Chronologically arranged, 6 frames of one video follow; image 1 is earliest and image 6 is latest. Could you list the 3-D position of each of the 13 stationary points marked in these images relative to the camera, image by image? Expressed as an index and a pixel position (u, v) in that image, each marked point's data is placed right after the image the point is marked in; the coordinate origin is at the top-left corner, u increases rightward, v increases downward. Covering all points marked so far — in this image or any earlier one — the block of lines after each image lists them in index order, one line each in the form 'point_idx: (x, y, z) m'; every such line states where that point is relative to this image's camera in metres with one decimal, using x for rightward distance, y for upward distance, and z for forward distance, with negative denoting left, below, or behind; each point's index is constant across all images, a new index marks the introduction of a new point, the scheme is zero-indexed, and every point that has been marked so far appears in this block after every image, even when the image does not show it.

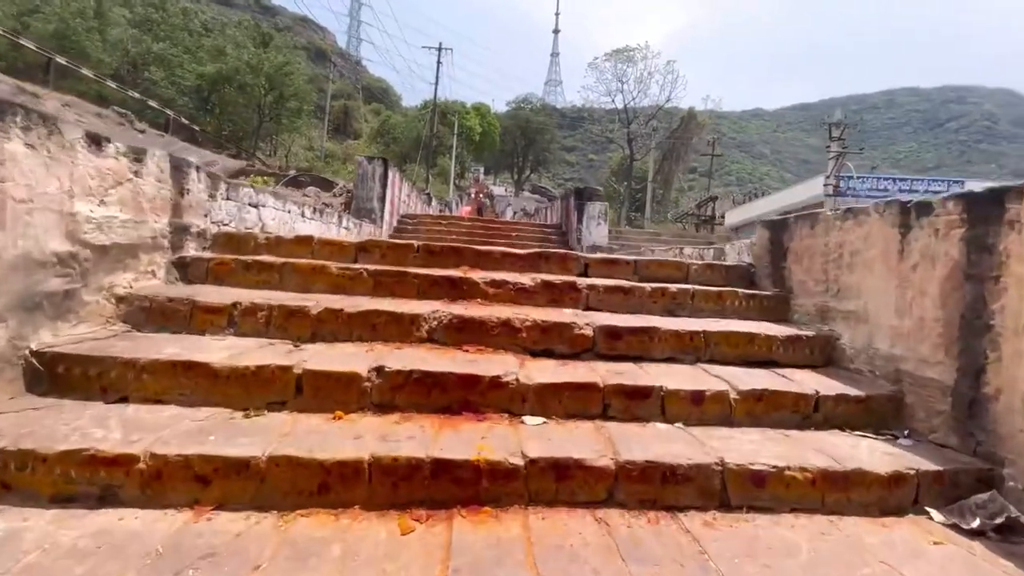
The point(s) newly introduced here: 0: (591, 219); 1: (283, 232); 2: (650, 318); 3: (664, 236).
0: (+1.5, +1.4, +9.2) m
1: (-2.0, +0.5, +4.3) m
2: (+0.8, -0.2, +2.8) m
3: (+3.3, +1.2, +10.7) m
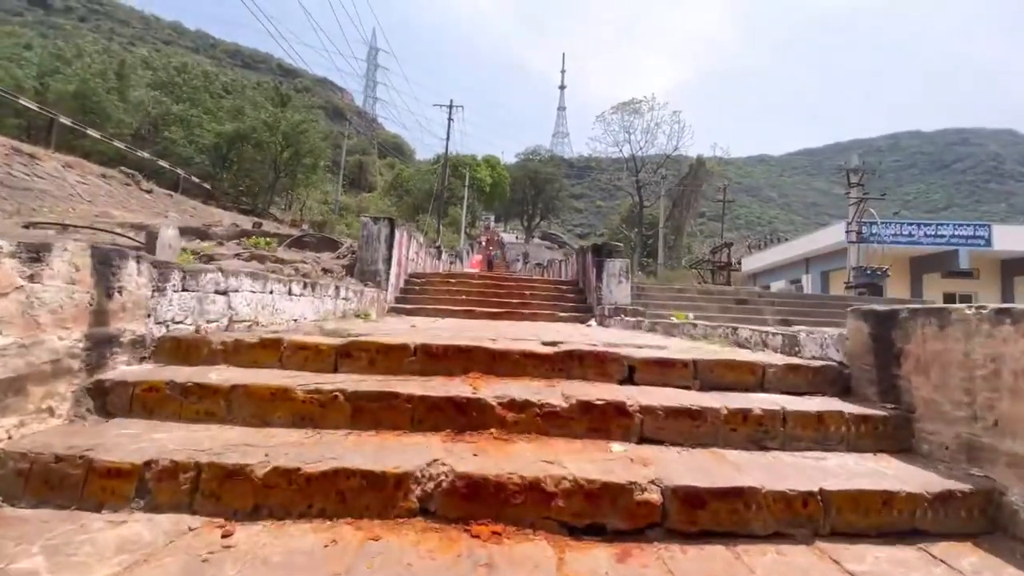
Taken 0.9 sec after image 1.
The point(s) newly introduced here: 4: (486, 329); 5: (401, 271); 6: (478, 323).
0: (+1.8, +0.2, +8.5) m
1: (-1.9, -0.2, +3.6) m
2: (+0.9, -0.7, +2.0) m
3: (+3.6, -0.1, +9.9) m
4: (-0.3, -0.4, +5.0) m
5: (-2.1, +0.4, +9.1) m
6: (-0.4, -0.5, +6.2) m
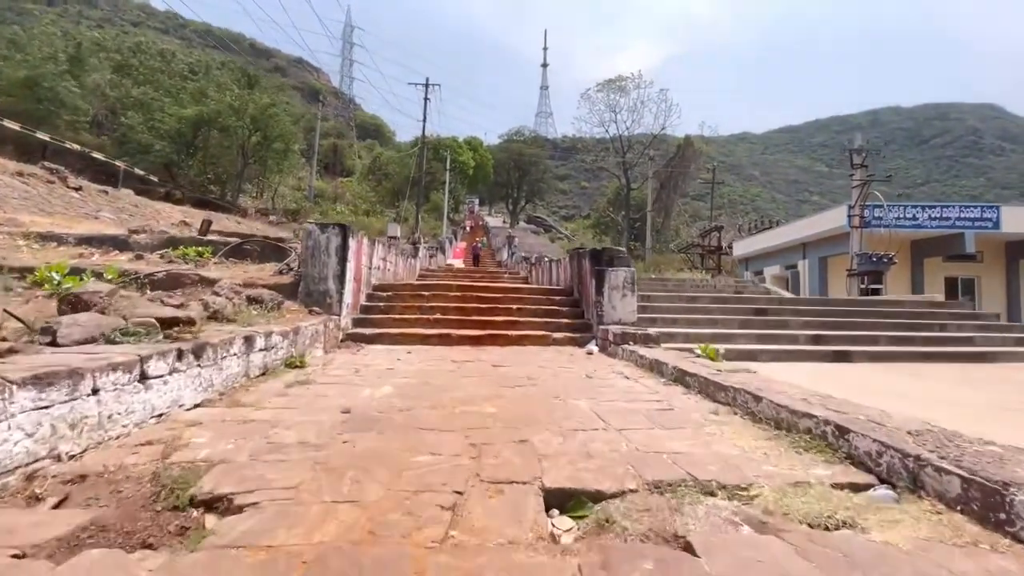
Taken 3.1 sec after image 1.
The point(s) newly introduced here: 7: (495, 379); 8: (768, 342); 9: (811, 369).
0: (+1.5, 0.0, +7.1) m
1: (-2.0, -0.7, +2.1) m
2: (+0.9, -1.2, +0.6) m
3: (+3.3, -0.2, +8.6) m
4: (-0.4, -0.8, +3.5) m
5: (-2.4, +0.1, +7.6) m
6: (-0.6, -0.8, +4.7) m
7: (-0.2, -0.8, +4.4) m
8: (+3.9, -0.8, +7.2) m
9: (+3.9, -1.1, +6.3) m
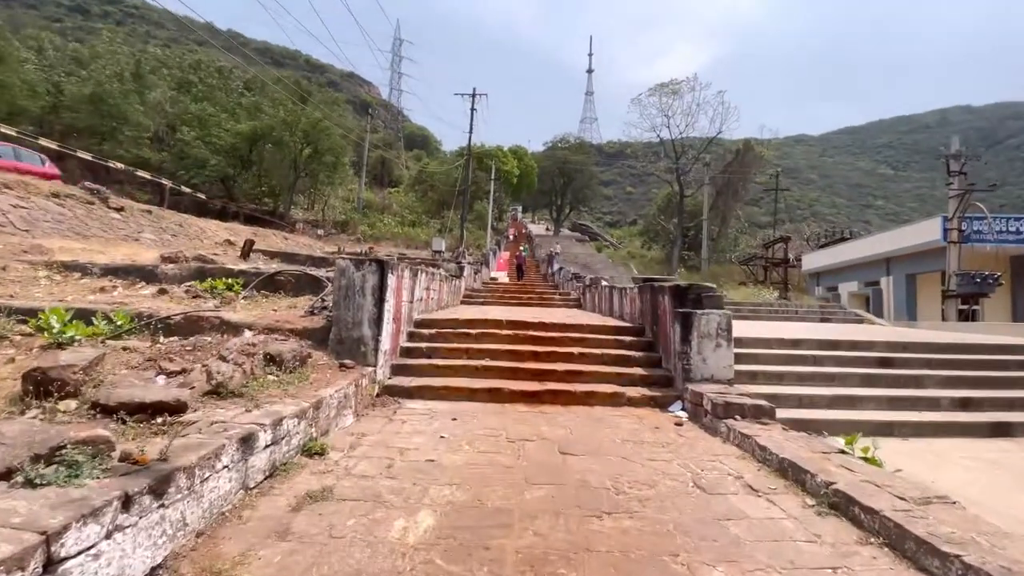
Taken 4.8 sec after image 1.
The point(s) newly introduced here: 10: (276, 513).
0: (+2.3, -0.6, +5.8) m
1: (-1.6, -1.2, +1.1) m
2: (+1.1, -1.7, -0.6) m
3: (+4.3, -0.8, +7.1) m
4: (+0.1, -1.3, +2.3) m
5: (-1.5, -0.5, +6.6) m
6: (0.0, -1.4, +3.6) m
7: (+0.4, -1.4, +3.3) m
8: (+4.6, -1.4, +5.7) m
9: (+4.6, -1.6, +4.7) m
10: (-1.4, -1.3, +2.8) m
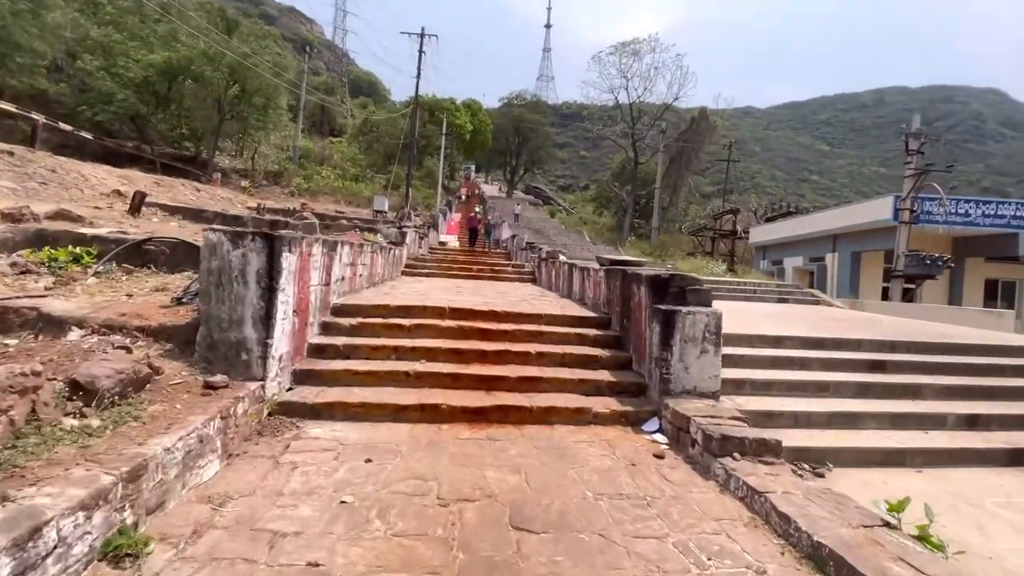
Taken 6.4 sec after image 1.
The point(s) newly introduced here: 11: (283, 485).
0: (+1.7, -0.5, +4.7) m
1: (-1.7, -1.4, -0.3) m
2: (+1.2, -2.1, -1.7) m
3: (+3.5, -0.7, +6.2) m
4: (-0.2, -1.5, +1.1) m
5: (-2.1, -0.3, +5.1) m
6: (-0.4, -1.4, +2.4) m
7: (+0.1, -1.5, +2.1) m
8: (+4.0, -1.4, +4.9) m
9: (+4.1, -1.7, +4.0) m
10: (-1.7, -1.4, +1.5) m
11: (-1.5, -1.3, +3.2) m
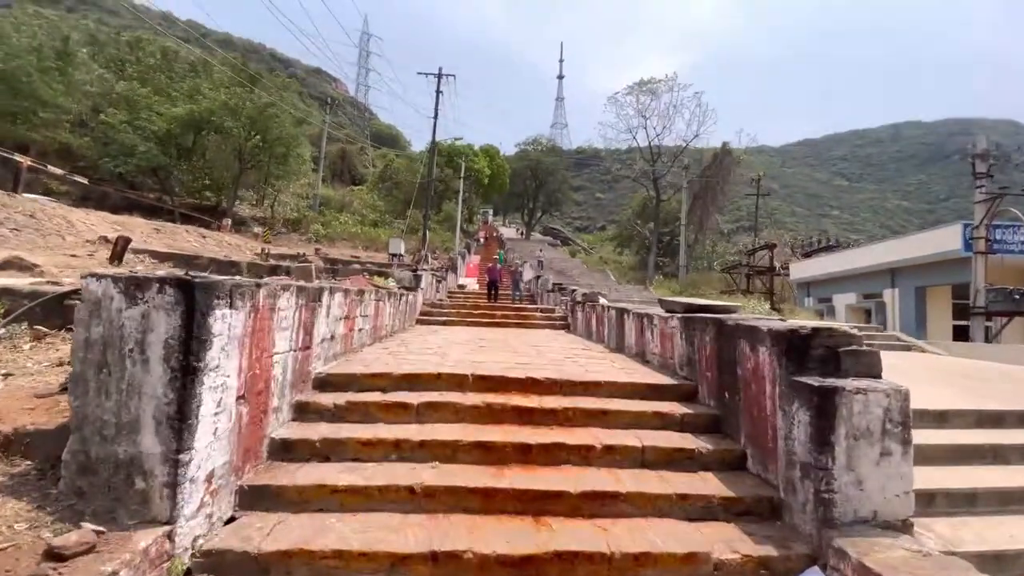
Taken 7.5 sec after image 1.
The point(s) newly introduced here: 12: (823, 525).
0: (+2.1, -0.9, +2.9) m
1: (-1.5, -1.5, -2.0) m
2: (+1.3, -2.0, -3.6) m
3: (+4.0, -1.2, +4.4) m
4: (+0.1, -1.6, -0.6) m
5: (-1.7, -0.8, +3.5) m
6: (-0.1, -1.6, +0.6) m
7: (+0.4, -1.7, +0.3) m
8: (+4.5, -1.8, +3.0) m
9: (+4.5, -2.0, +2.0) m
10: (-1.4, -1.6, -0.2) m
11: (-1.2, -1.6, +1.5) m
12: (+1.9, -1.4, +2.9) m
